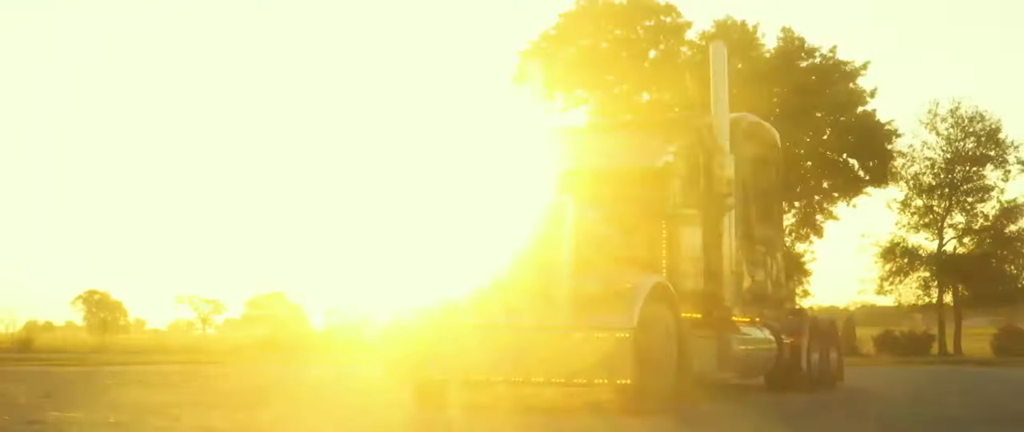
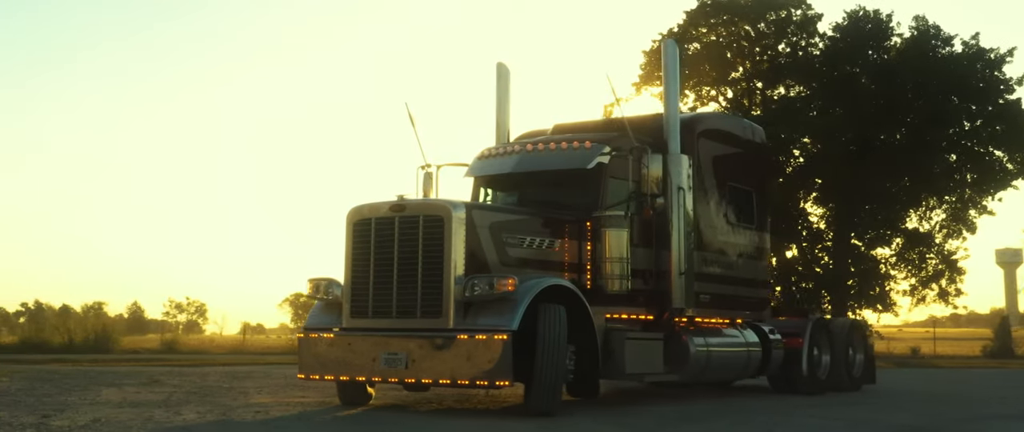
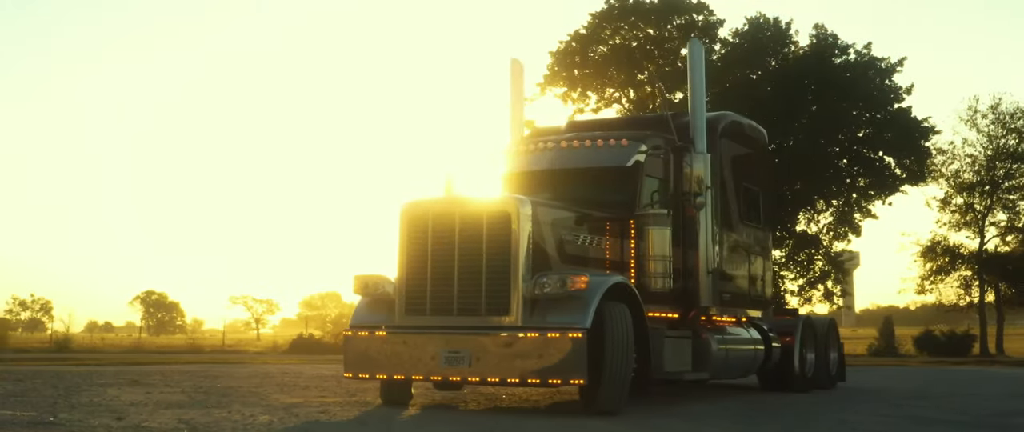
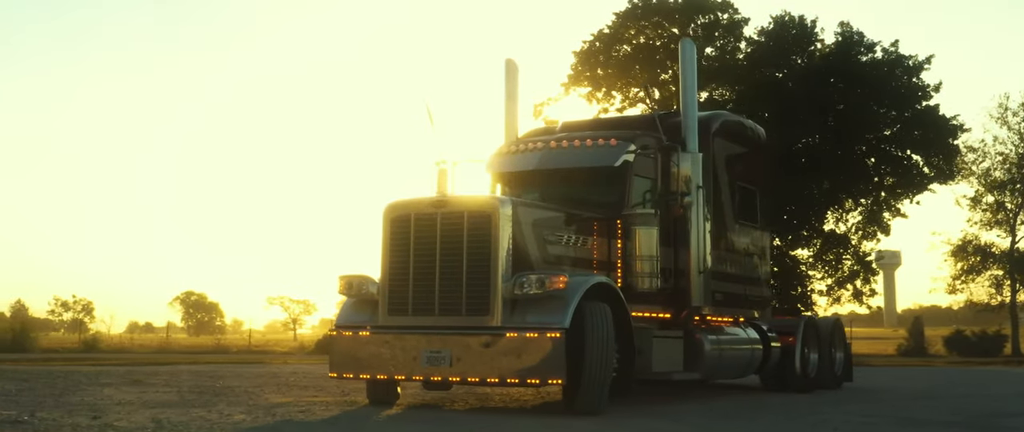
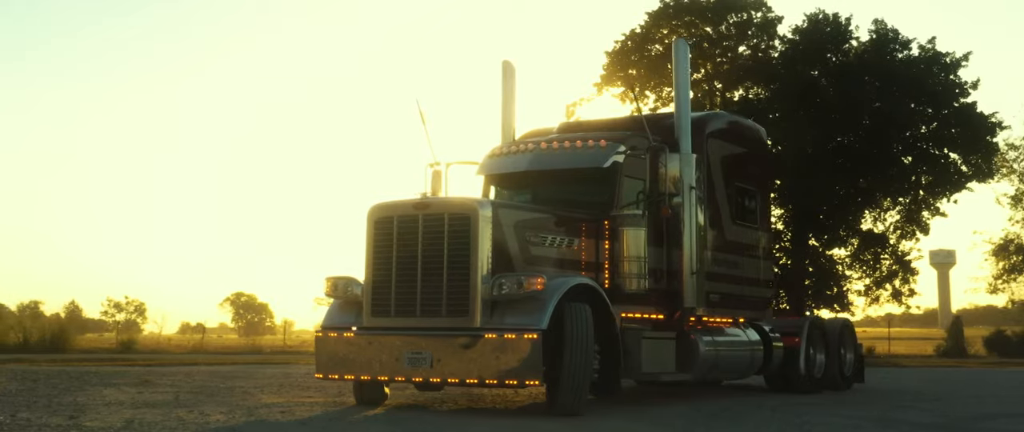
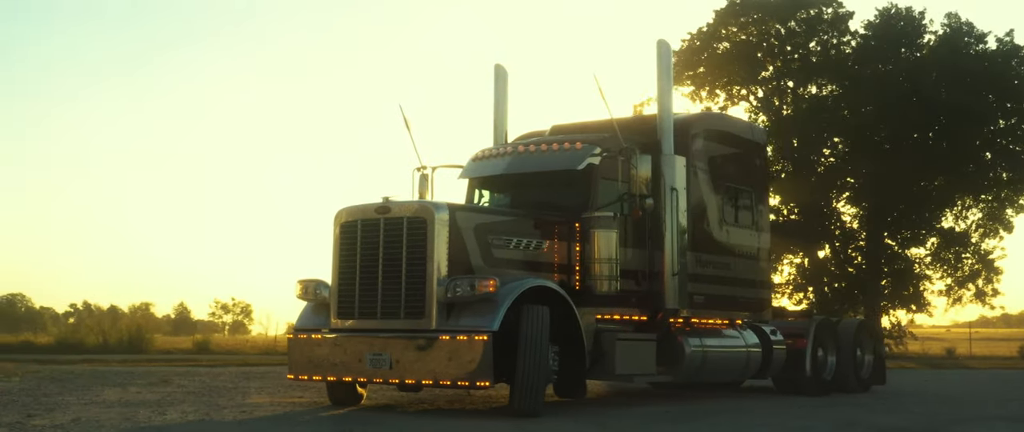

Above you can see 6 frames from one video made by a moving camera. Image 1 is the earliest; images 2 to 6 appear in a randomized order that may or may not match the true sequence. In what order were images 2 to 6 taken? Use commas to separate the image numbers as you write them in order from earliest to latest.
3, 4, 5, 2, 6
